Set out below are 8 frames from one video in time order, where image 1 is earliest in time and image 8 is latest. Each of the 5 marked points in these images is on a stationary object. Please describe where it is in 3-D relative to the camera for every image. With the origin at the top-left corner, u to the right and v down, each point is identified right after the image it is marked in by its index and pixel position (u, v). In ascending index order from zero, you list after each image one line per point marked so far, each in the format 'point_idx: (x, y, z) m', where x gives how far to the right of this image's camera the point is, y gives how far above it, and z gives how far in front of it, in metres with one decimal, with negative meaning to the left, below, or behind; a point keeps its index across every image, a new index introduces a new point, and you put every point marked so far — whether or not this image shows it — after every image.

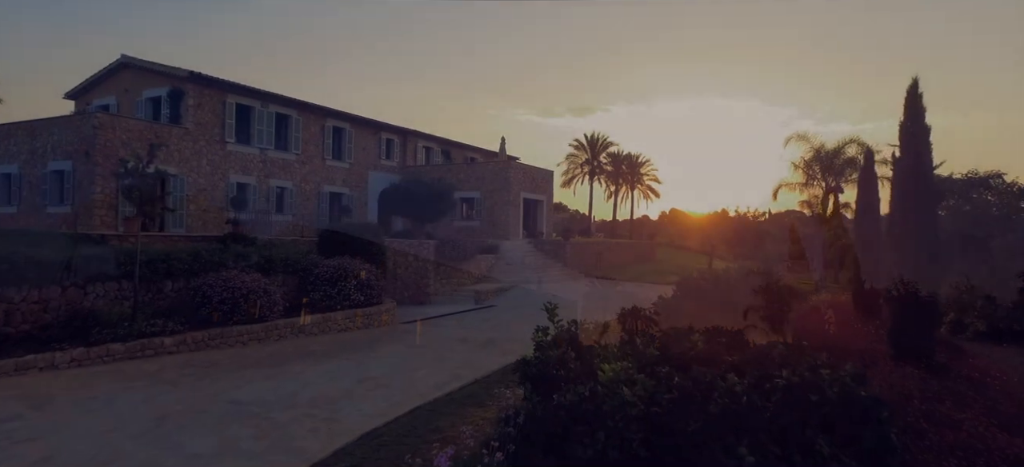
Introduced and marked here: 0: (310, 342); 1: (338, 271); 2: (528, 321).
0: (-4.0, -2.2, +11.2) m
1: (-4.3, -0.9, +13.9) m
2: (+0.4, -2.4, +15.5) m
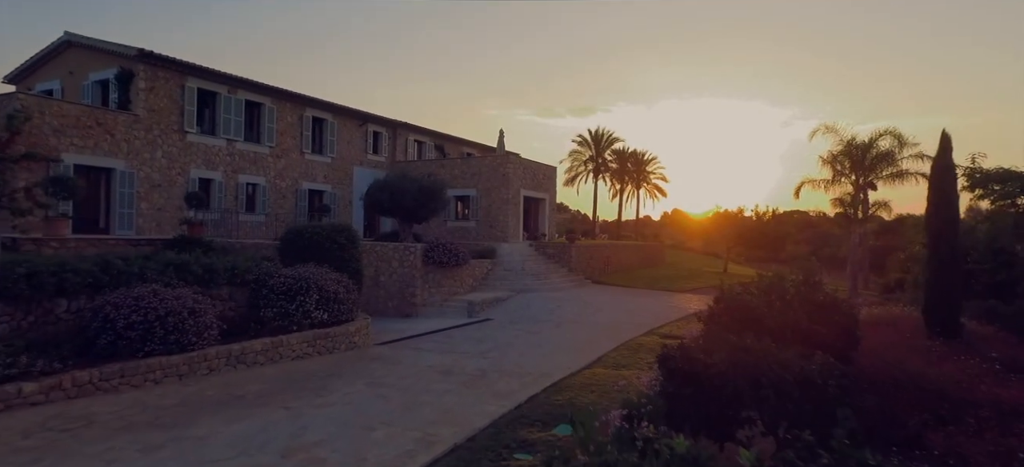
0: (-4.0, -2.2, +8.8) m
1: (-4.3, -1.0, +11.4) m
2: (+0.4, -2.4, +13.0) m
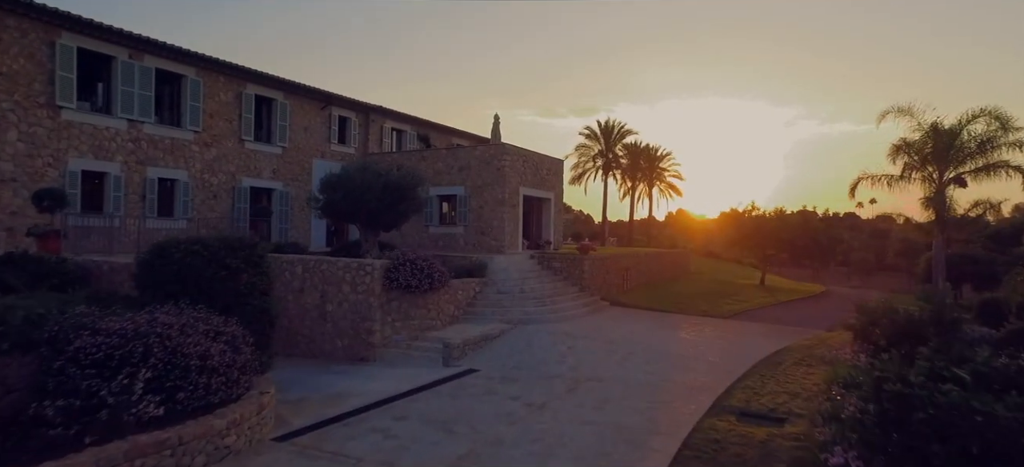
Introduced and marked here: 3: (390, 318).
0: (-4.2, -2.5, +3.8) m
1: (-4.5, -1.3, +6.5) m
2: (+0.2, -2.7, +8.1) m
3: (-2.9, -2.0, +13.3) m
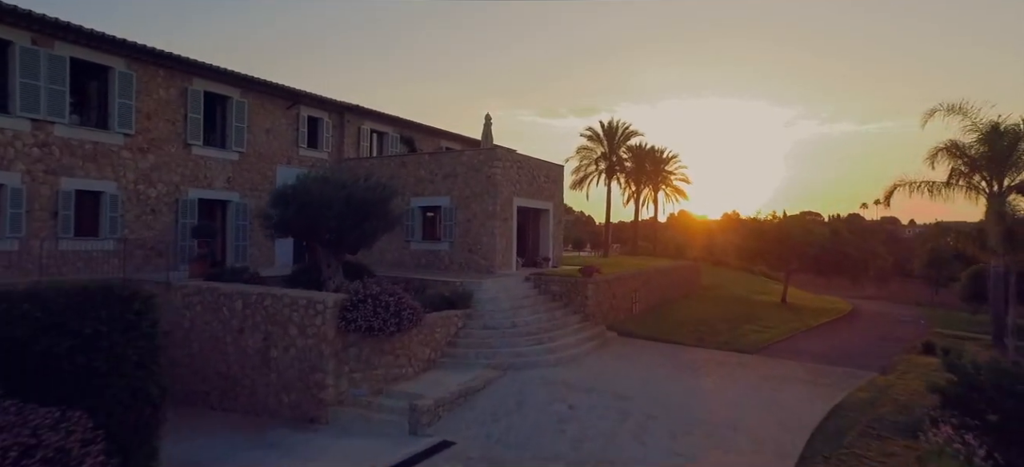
0: (-4.4, -3.1, +1.2) m
1: (-4.7, -1.8, +3.9) m
2: (0.0, -3.3, +5.4) m
3: (-3.1, -2.5, +10.7) m
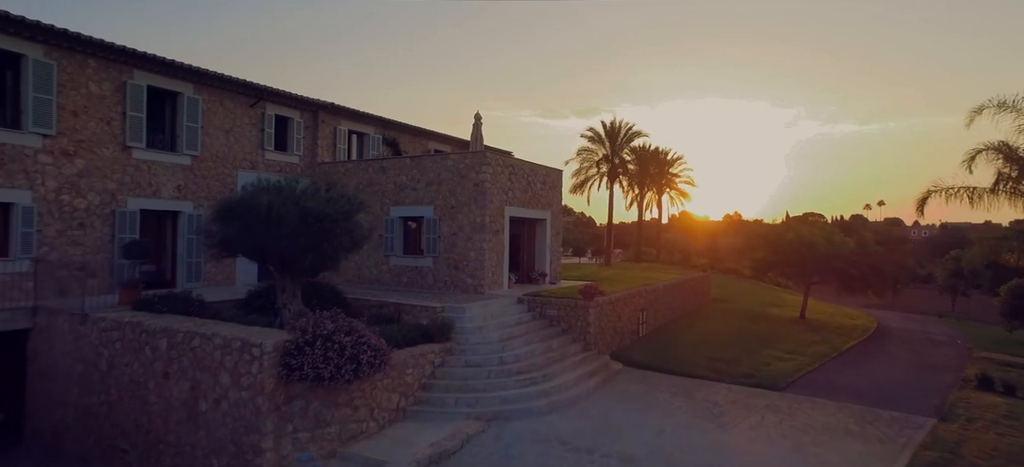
0: (-4.7, -3.4, -0.9) m
1: (-5.0, -2.2, +1.8) m
2: (-0.3, -3.7, +3.3) m
3: (-3.4, -2.9, +8.6) m
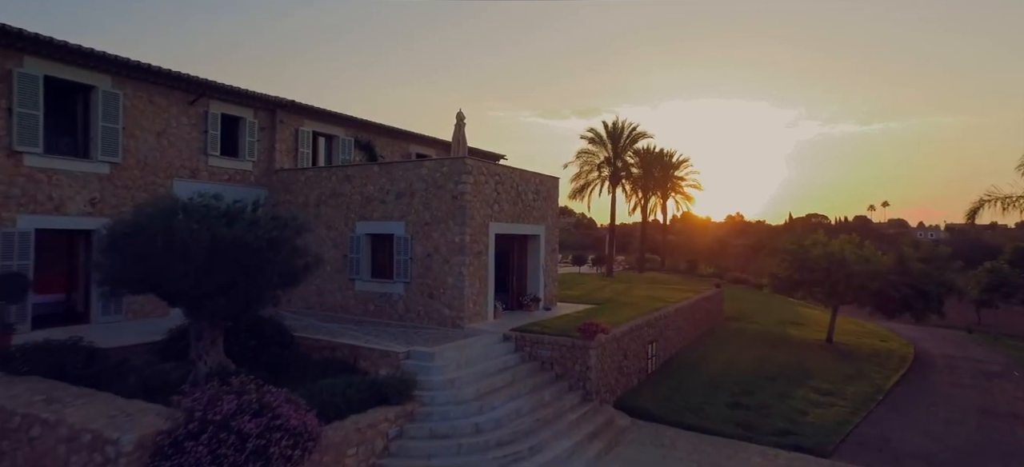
0: (-5.0, -3.9, -3.5) m
1: (-5.3, -2.7, -0.8) m
2: (-0.6, -4.2, +0.8) m
3: (-3.7, -3.4, +6.0) m
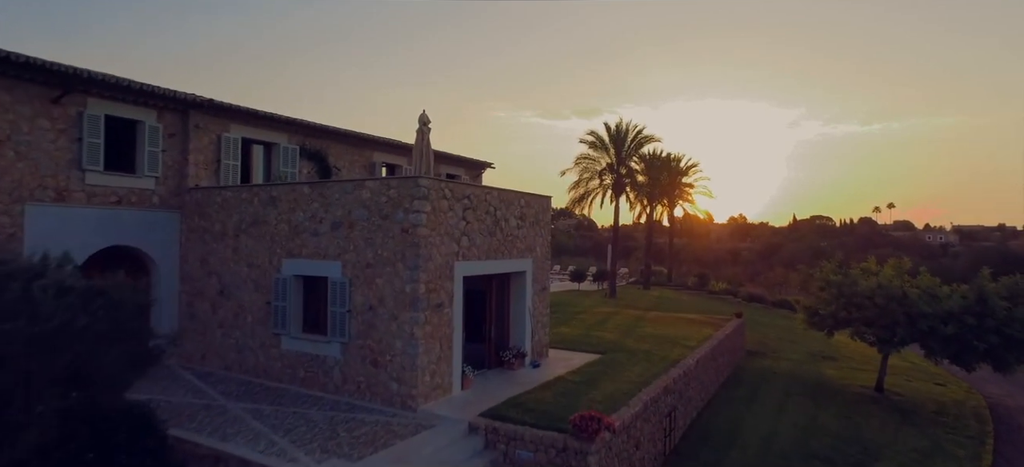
0: (-5.5, -4.7, -7.0) m
1: (-5.8, -3.5, -4.3) m
2: (-1.1, -4.9, -2.8) m
3: (-4.2, -4.2, +2.5) m
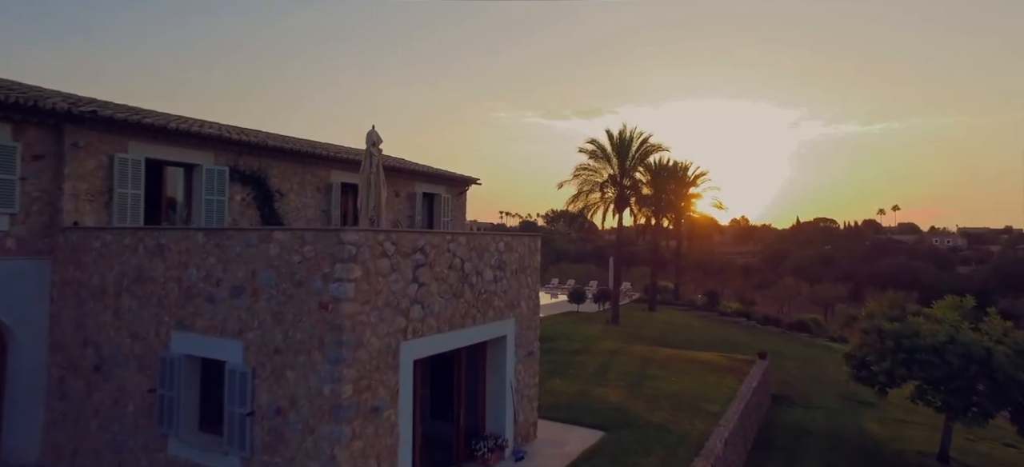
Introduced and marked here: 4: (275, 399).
0: (-6.0, -5.6, -10.0) m
1: (-6.2, -4.4, -7.3) m
2: (-1.5, -5.8, -5.7) m
3: (-4.6, -5.1, -0.5) m
4: (-3.0, -2.0, +7.1) m
